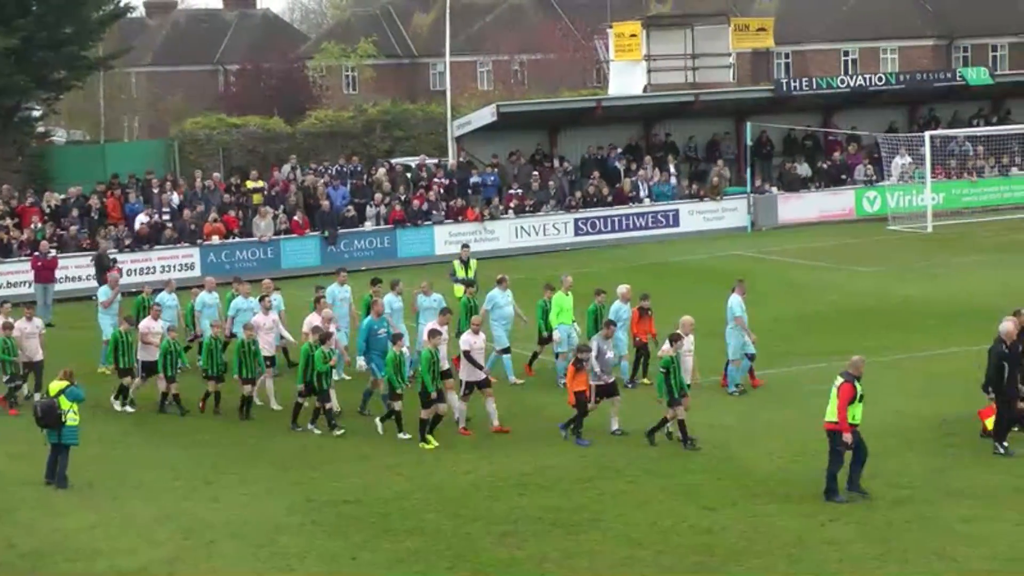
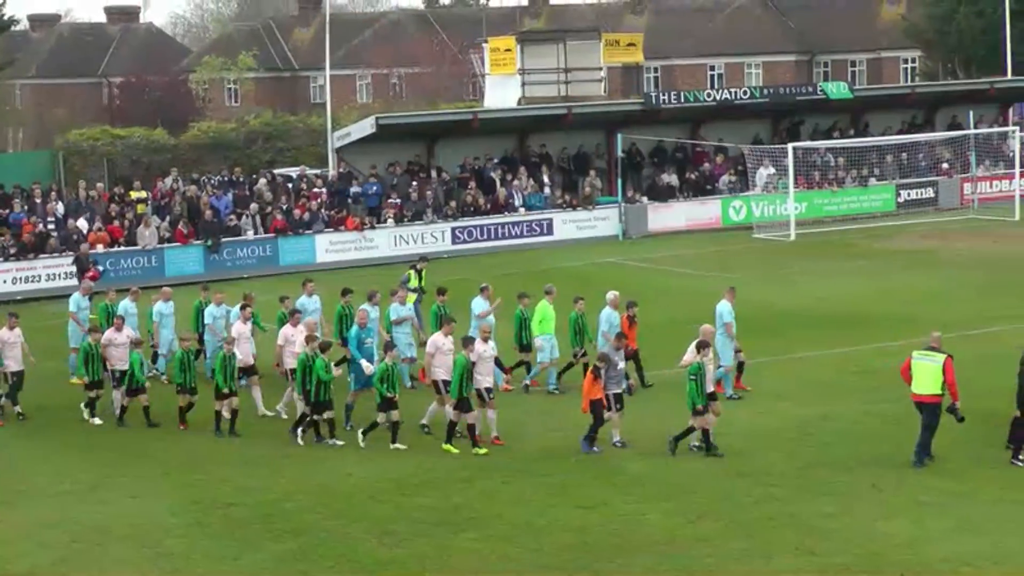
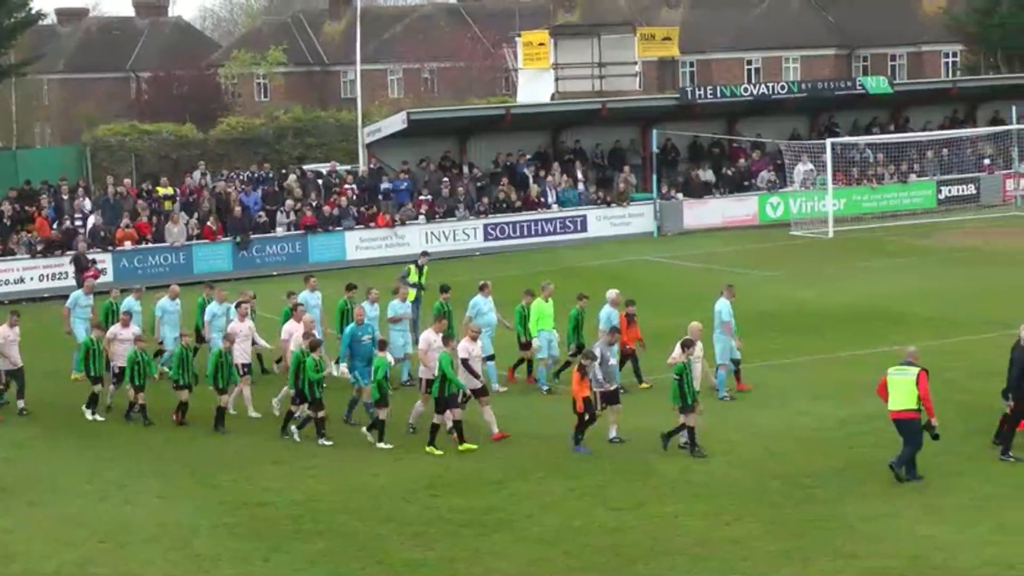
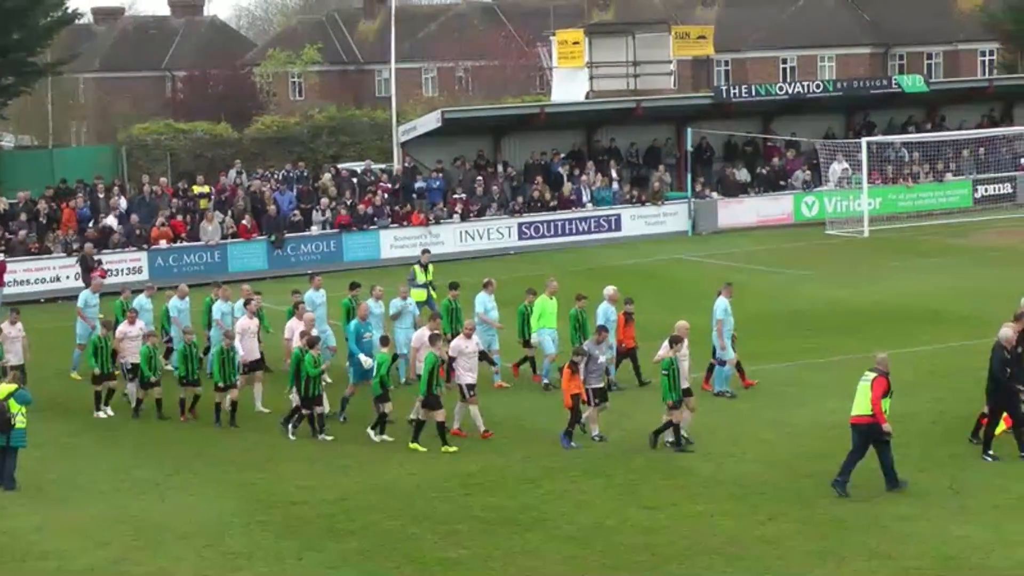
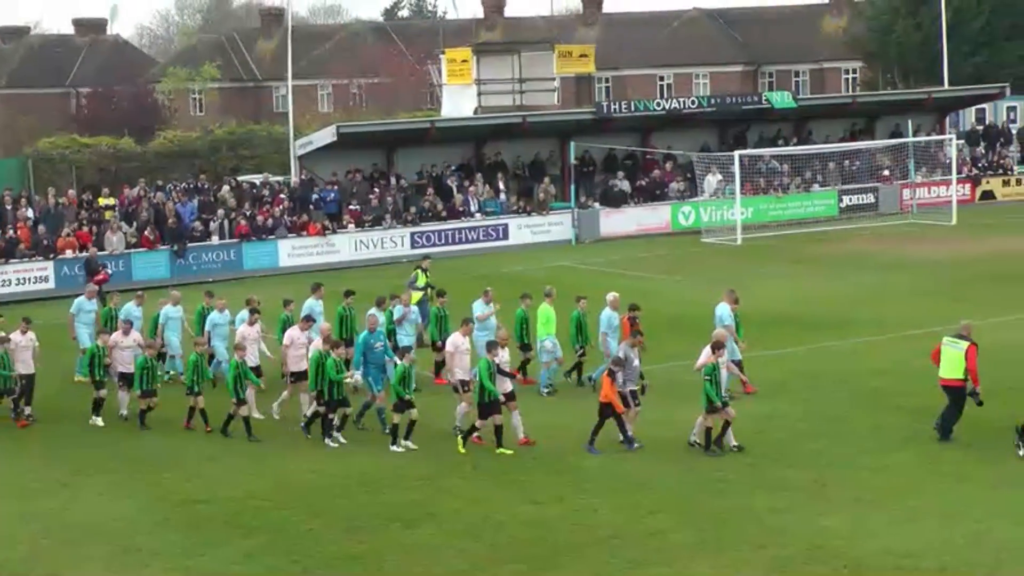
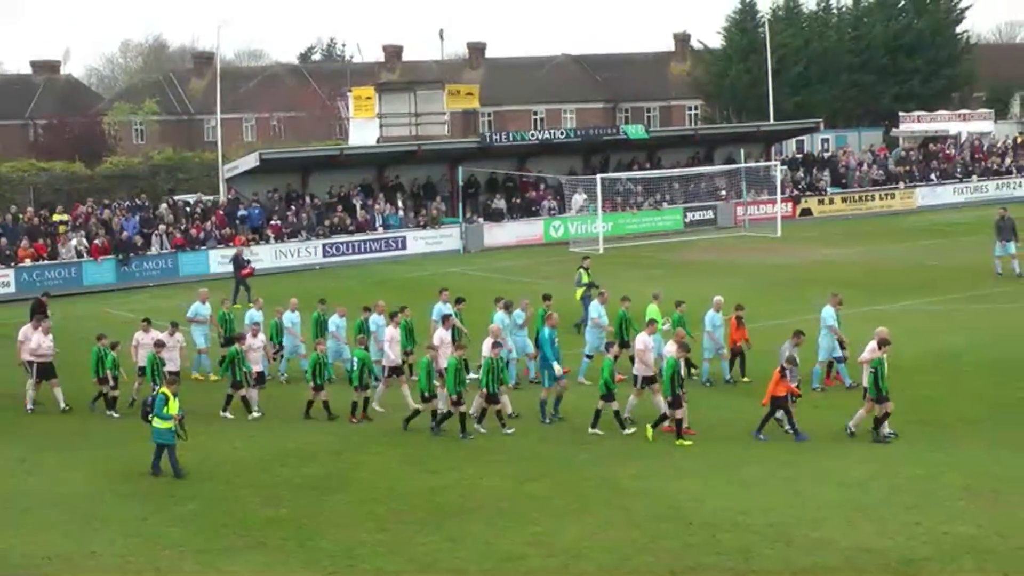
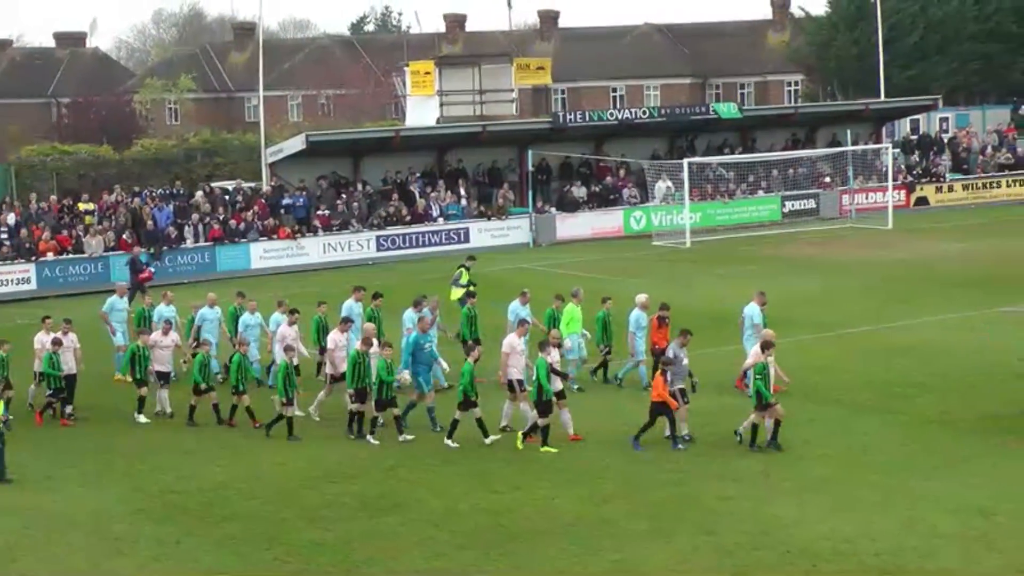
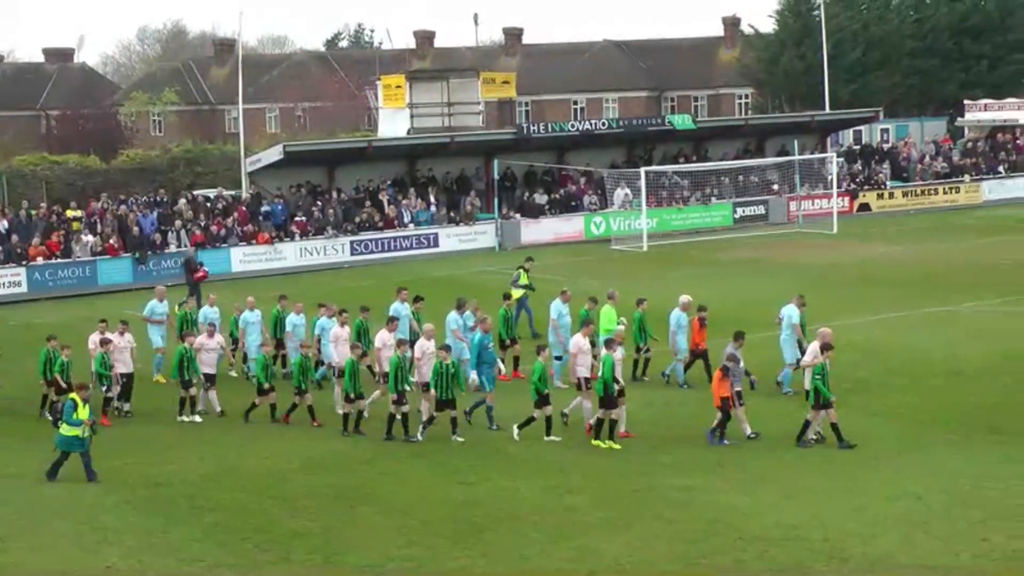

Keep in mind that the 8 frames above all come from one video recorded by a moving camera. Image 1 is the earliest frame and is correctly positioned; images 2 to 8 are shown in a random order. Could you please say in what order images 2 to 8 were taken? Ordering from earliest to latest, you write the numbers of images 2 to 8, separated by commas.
4, 3, 2, 5, 7, 8, 6
